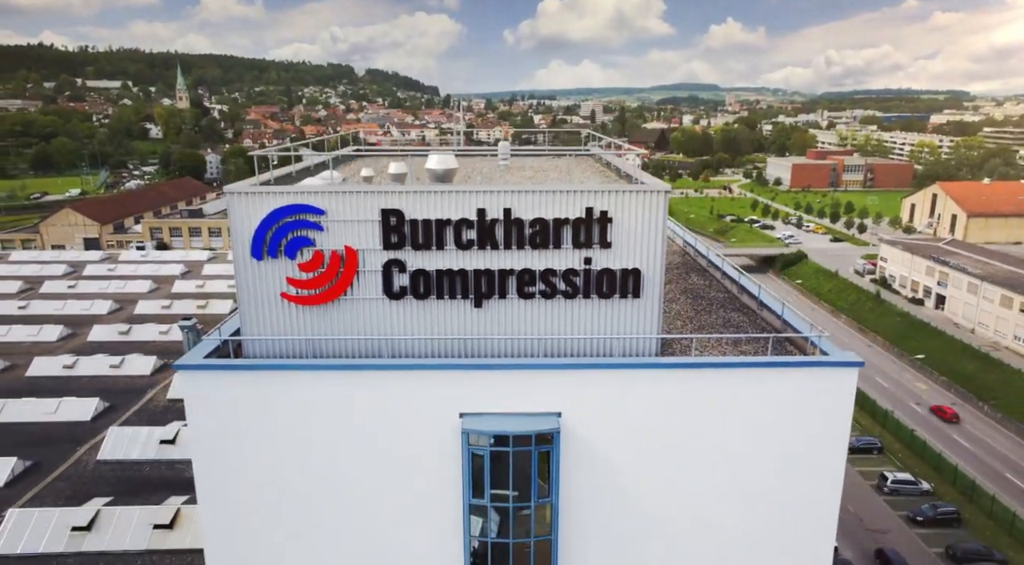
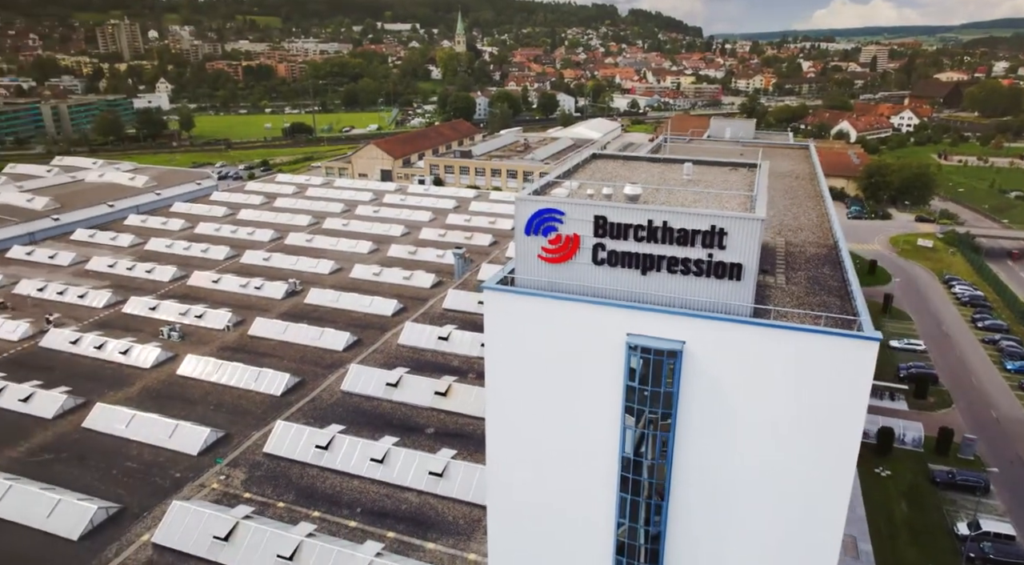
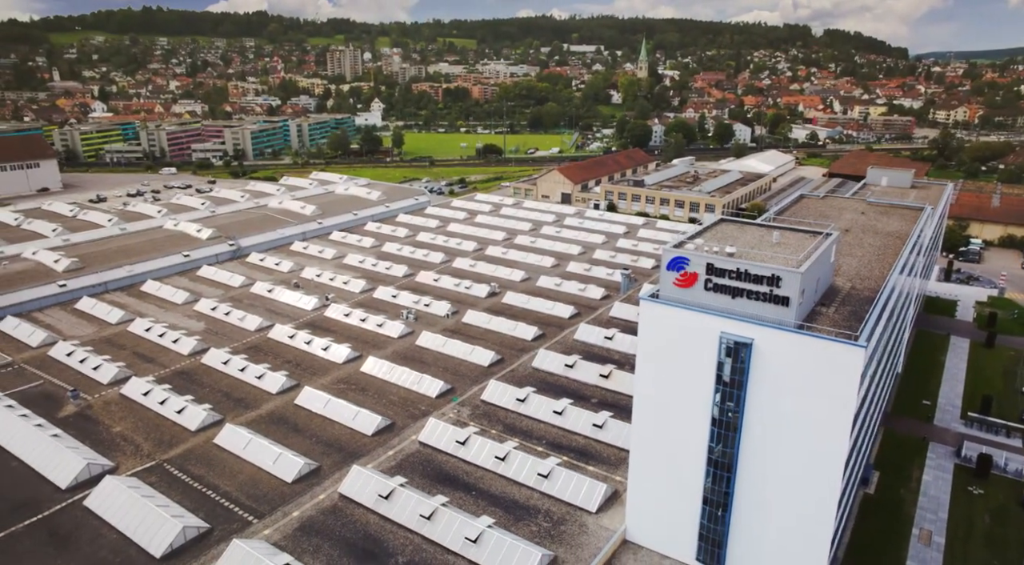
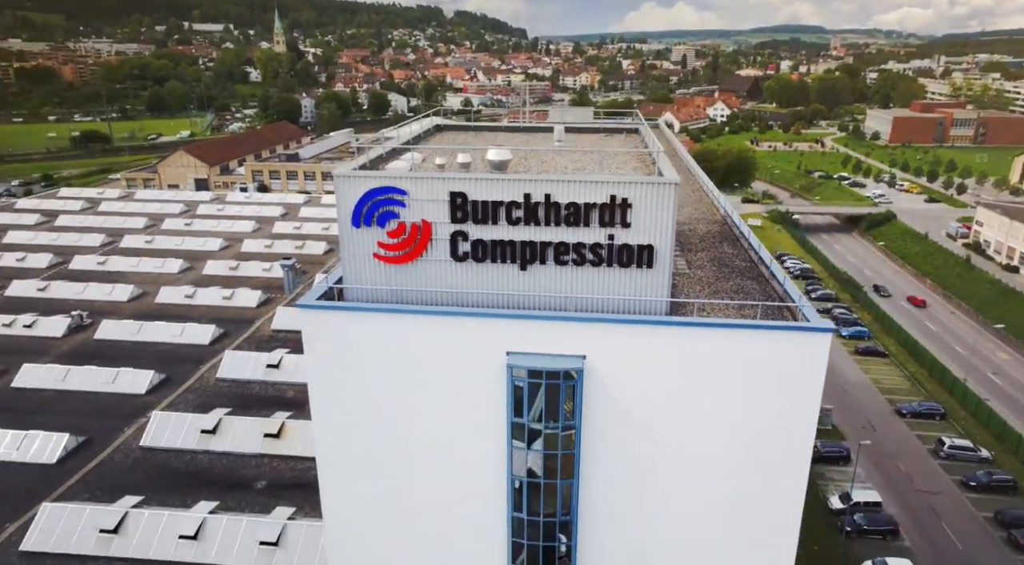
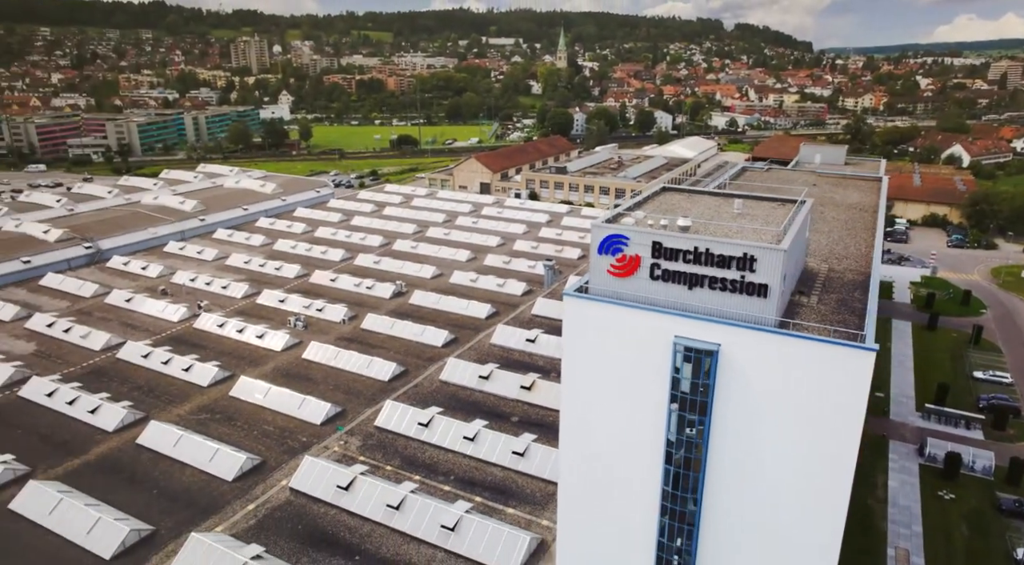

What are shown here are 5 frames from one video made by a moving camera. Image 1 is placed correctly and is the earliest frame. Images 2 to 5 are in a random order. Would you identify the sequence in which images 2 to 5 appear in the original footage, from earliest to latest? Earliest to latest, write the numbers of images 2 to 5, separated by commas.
4, 2, 5, 3
